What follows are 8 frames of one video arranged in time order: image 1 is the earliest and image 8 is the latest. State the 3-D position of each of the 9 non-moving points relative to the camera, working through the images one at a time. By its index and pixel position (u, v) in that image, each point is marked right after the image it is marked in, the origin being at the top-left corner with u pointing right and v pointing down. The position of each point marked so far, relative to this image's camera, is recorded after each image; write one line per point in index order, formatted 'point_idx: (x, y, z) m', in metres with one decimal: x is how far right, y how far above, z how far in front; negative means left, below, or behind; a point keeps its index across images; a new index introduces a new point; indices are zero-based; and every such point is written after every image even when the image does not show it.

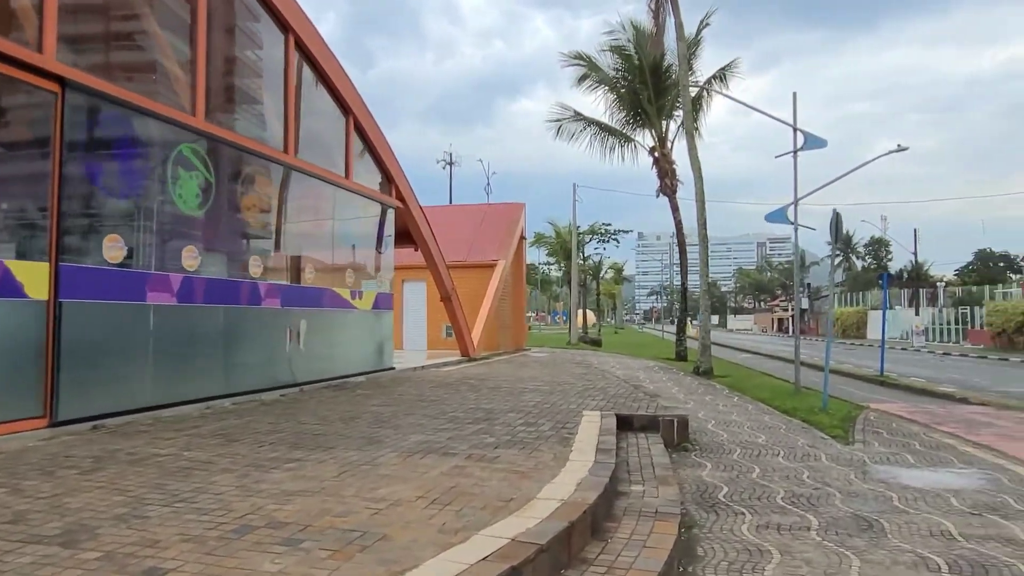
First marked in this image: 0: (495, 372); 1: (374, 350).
0: (-0.4, -1.8, +16.0) m
1: (-2.6, -1.2, +14.0) m
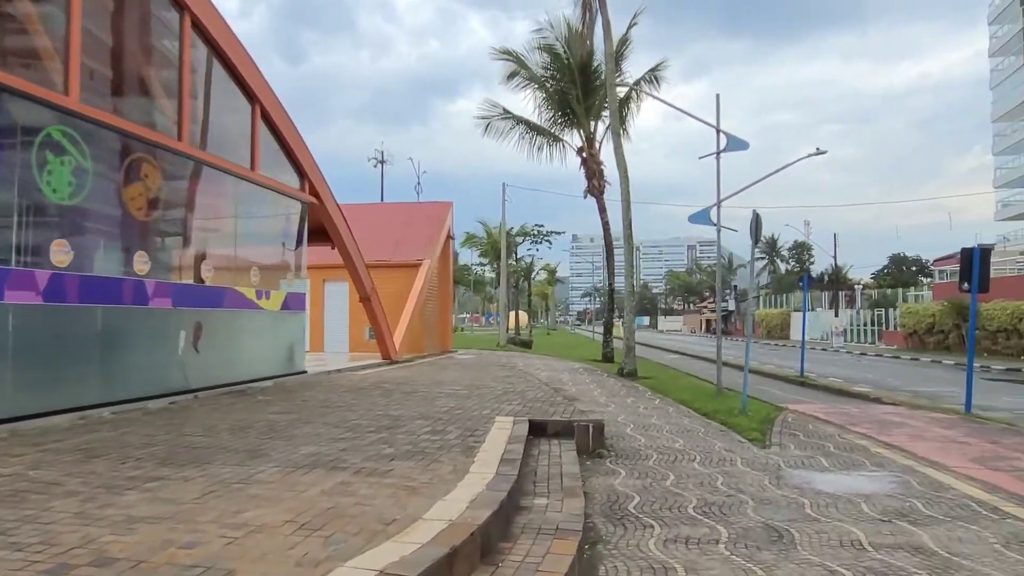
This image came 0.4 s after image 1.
0: (-2.1, -1.8, +15.4) m
1: (-4.1, -1.2, +13.2) m
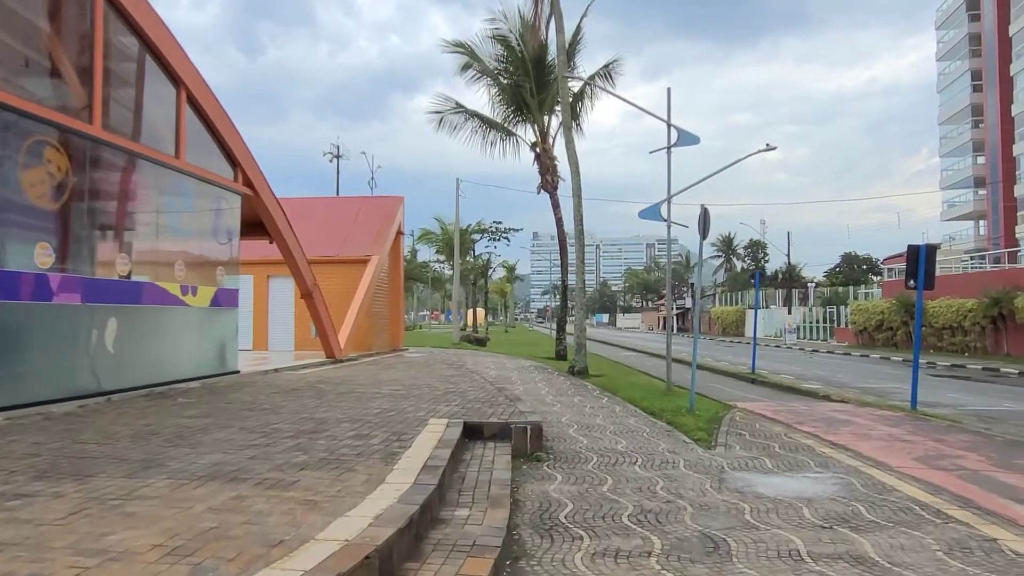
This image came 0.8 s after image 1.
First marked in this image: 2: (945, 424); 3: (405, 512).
0: (-3.1, -1.7, +14.9) m
1: (-5.1, -1.1, +12.6) m
2: (+7.2, -2.2, +12.3) m
3: (-0.7, -1.4, +4.6) m
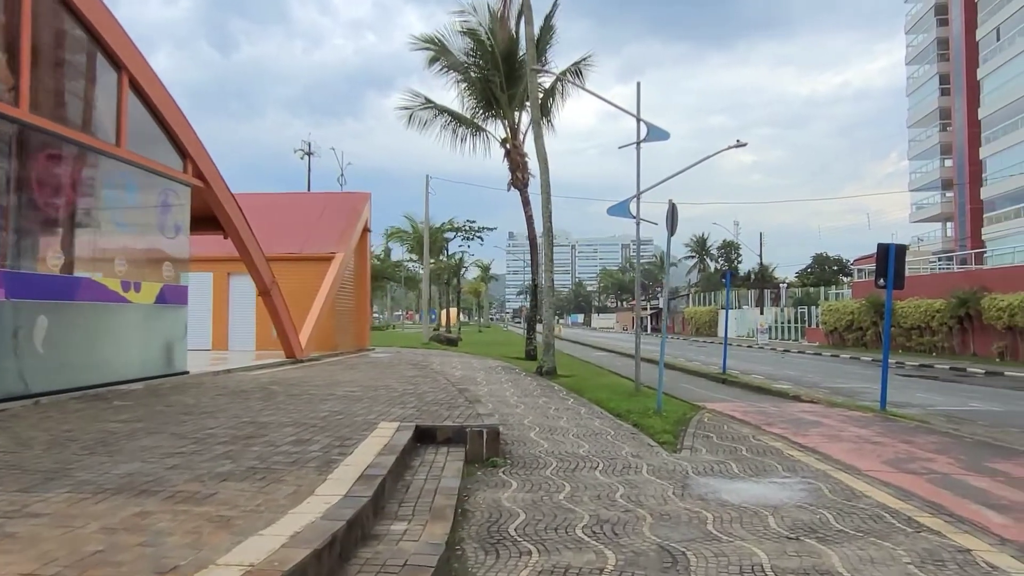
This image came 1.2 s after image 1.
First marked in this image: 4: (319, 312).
0: (-3.8, -1.7, +14.3) m
1: (-5.7, -1.0, +11.9) m
2: (+6.5, -2.2, +12.0) m
3: (-1.0, -1.3, +4.1) m
4: (-5.1, -0.6, +19.6) m
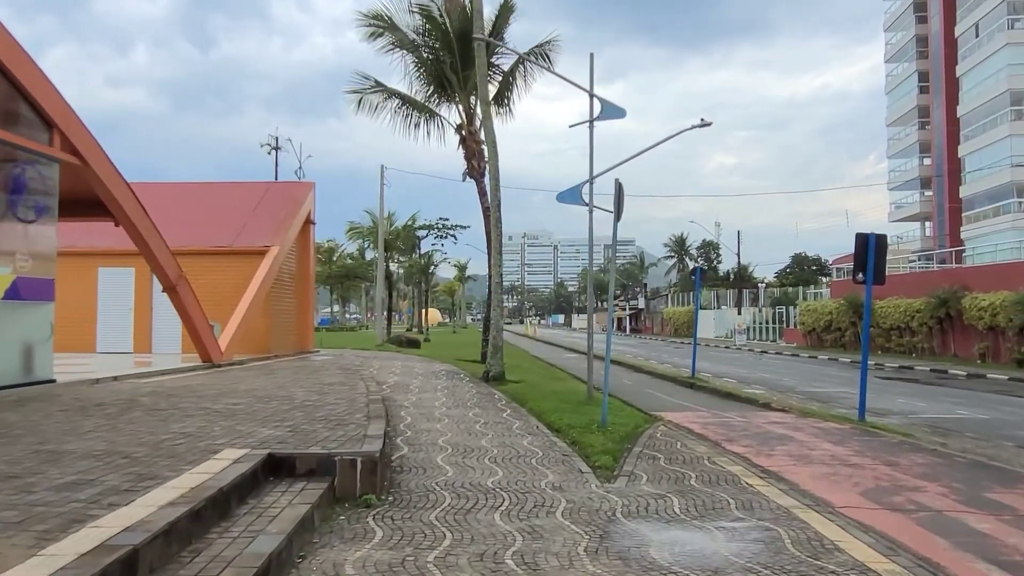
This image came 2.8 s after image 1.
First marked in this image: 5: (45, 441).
0: (-5.0, -1.6, +12.5) m
1: (-6.8, -0.9, +10.1) m
2: (+5.4, -2.1, +10.5) m
3: (-1.9, -1.3, +2.4) m
4: (-6.4, -0.5, +17.8) m
5: (-4.1, -1.3, +6.5) m
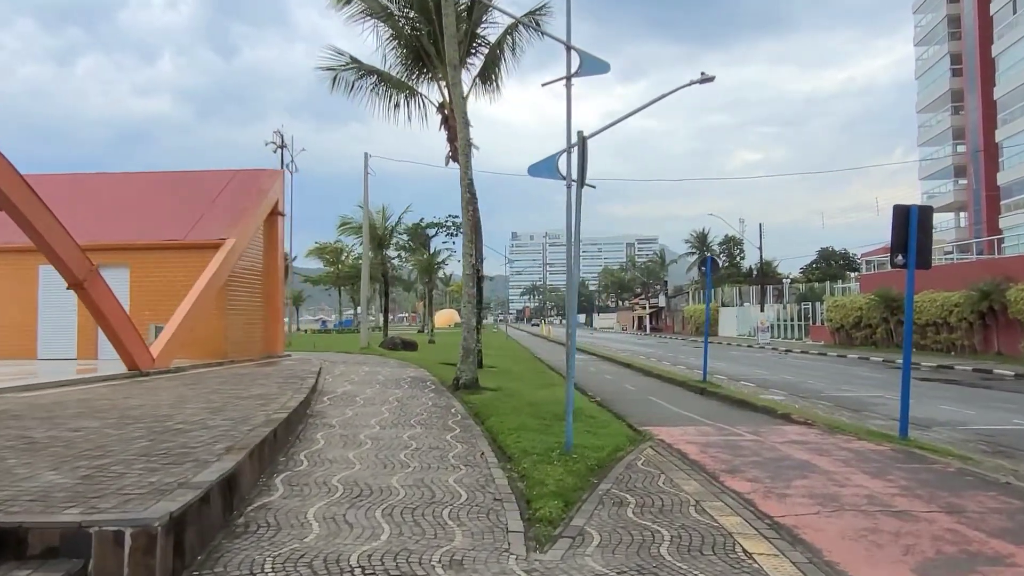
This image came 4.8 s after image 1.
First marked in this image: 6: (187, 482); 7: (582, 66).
0: (-5.6, -1.5, +10.4) m
1: (-7.5, -0.9, +8.0) m
2: (+4.8, -1.9, +8.0) m
3: (-2.9, -1.1, +0.1) m
4: (-6.9, -0.5, +15.7) m
5: (-4.9, -1.2, +4.4) m
6: (-2.2, -1.3, +5.1) m
7: (+1.1, +3.5, +11.8) m
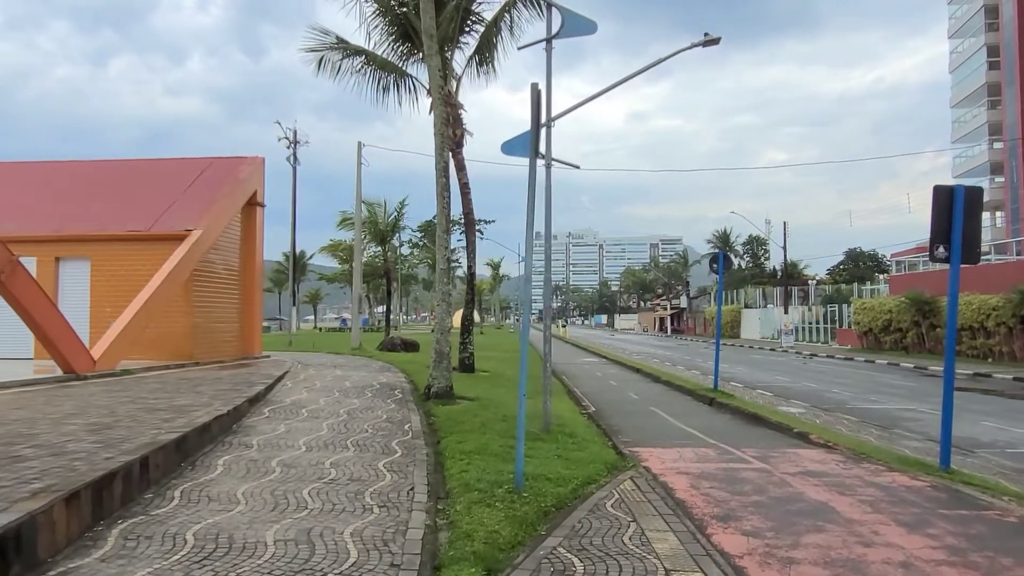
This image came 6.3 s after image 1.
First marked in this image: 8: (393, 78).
0: (-6.1, -1.4, +8.9) m
1: (-8.0, -0.8, +6.6) m
2: (+4.2, -1.9, +6.2) m
3: (-3.7, -1.0, -1.4) m
4: (-7.1, -0.4, +14.3) m
5: (-5.6, -1.2, +2.9) m
6: (-2.9, -1.3, +3.5) m
7: (+0.7, +3.6, +10.2) m
8: (-3.2, +5.5, +19.5) m
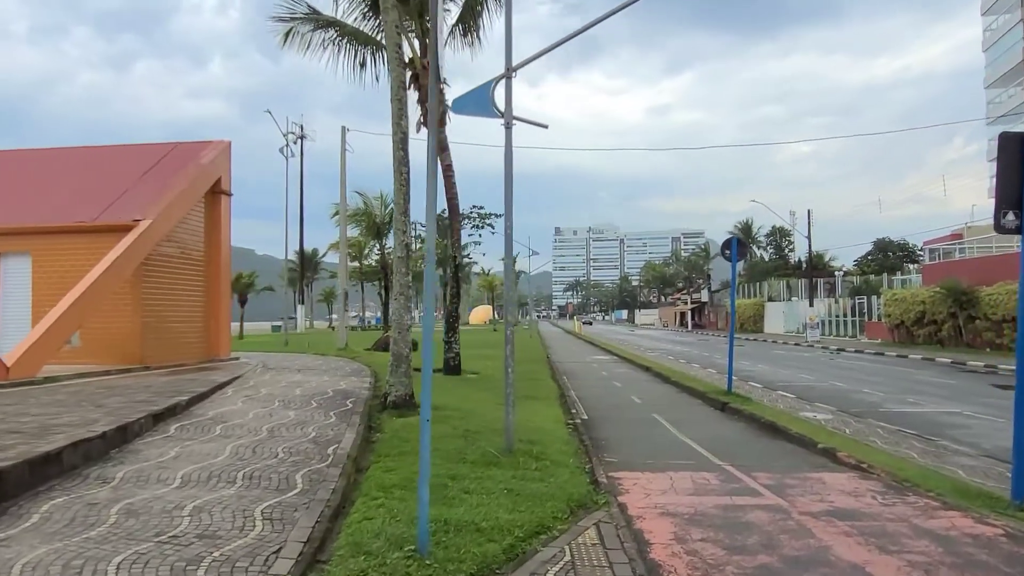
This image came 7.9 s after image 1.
0: (-6.6, -1.3, +7.3) m
1: (-8.6, -0.8, +5.0) m
2: (+3.6, -1.7, +4.2) m
3: (-4.5, -1.0, -3.1) m
4: (-7.5, -0.3, +12.7) m
5: (-6.3, -1.1, +1.2) m
6: (-3.5, -1.2, +1.8) m
7: (+0.2, +3.7, +8.3) m
8: (-3.5, +5.7, +17.7) m
